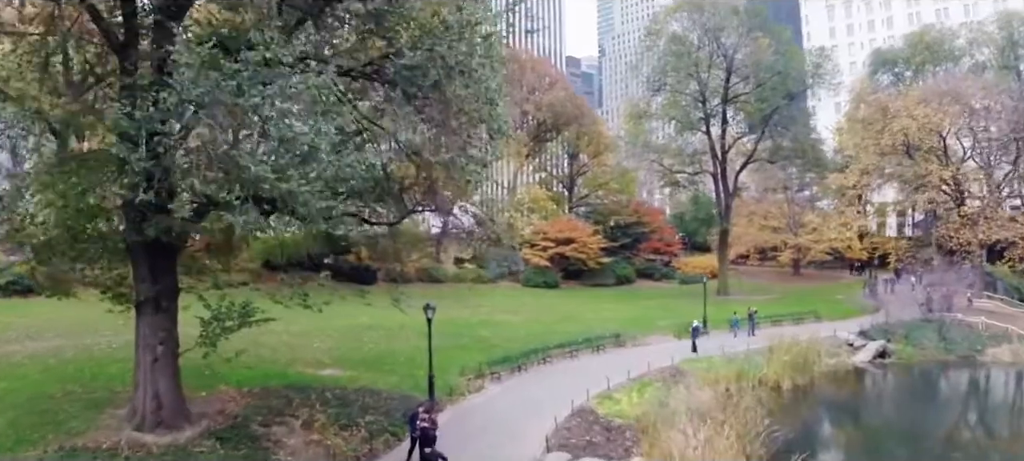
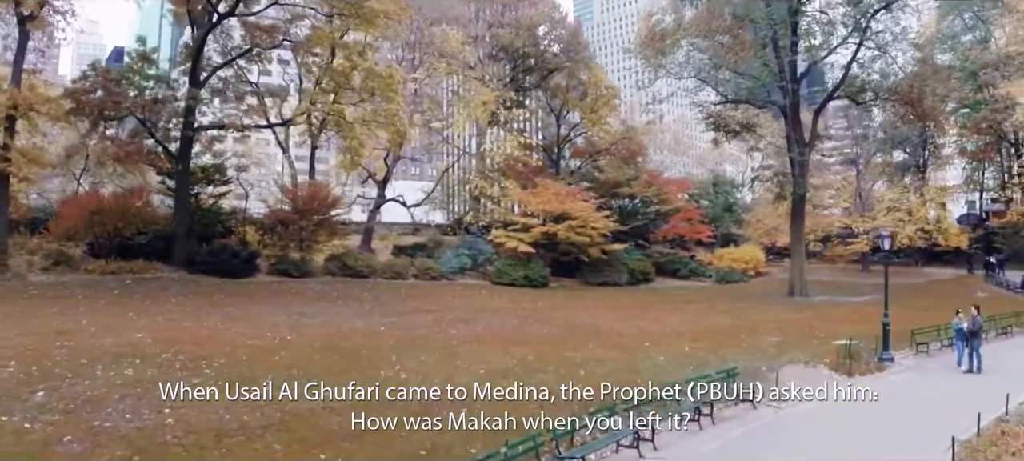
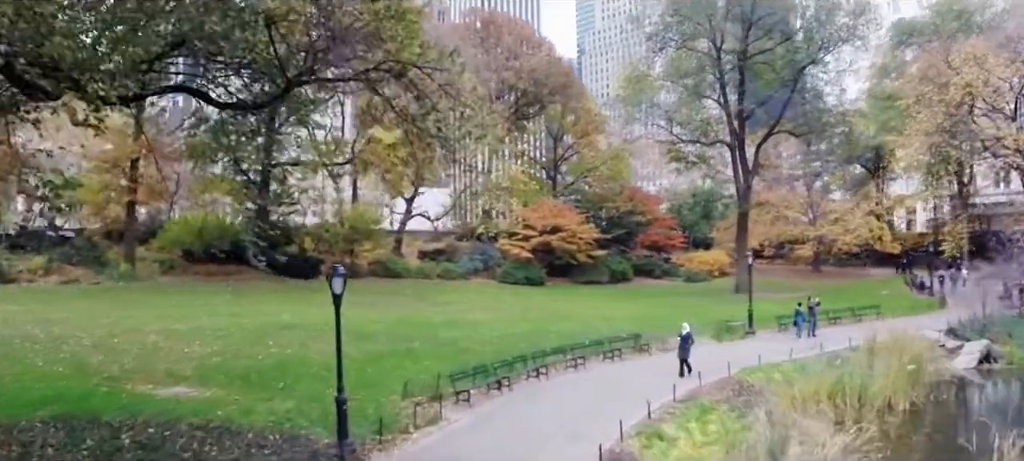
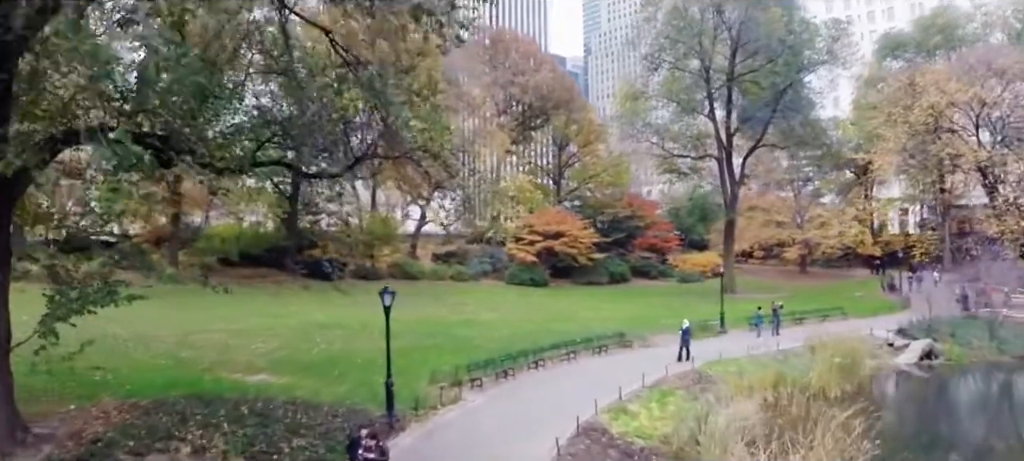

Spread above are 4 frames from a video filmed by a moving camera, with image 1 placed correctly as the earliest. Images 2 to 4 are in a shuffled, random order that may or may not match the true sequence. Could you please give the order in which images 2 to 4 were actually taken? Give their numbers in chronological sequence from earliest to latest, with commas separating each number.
4, 3, 2
